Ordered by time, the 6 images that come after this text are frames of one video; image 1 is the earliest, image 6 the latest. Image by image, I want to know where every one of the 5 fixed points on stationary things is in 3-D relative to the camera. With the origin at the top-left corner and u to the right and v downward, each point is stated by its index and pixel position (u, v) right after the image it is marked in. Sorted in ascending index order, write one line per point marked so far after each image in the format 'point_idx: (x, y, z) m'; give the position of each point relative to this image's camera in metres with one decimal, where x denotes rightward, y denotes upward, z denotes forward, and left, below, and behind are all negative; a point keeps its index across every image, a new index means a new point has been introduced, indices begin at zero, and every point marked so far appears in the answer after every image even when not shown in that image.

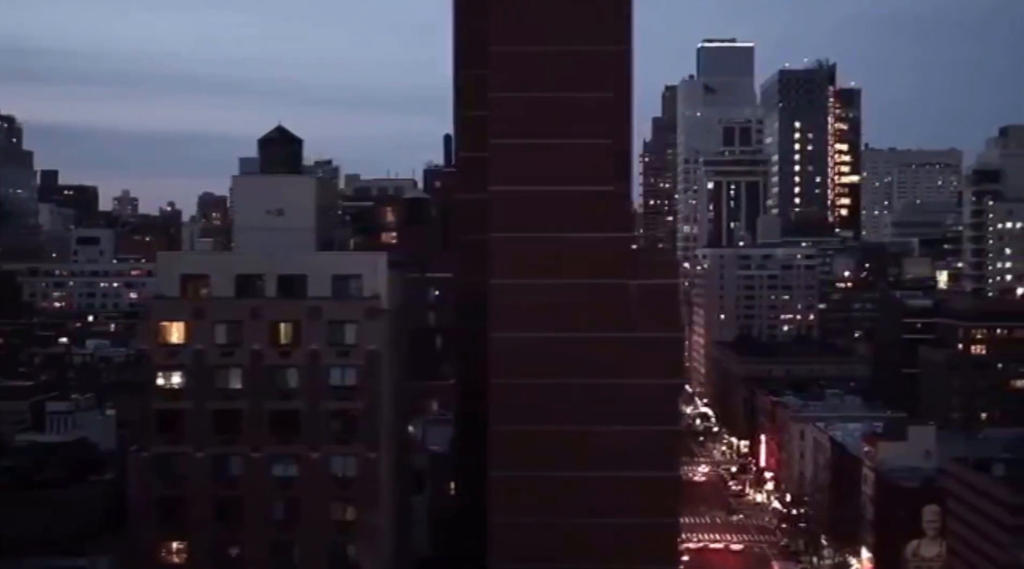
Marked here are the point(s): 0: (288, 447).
0: (-2.5, -1.8, +12.3) m
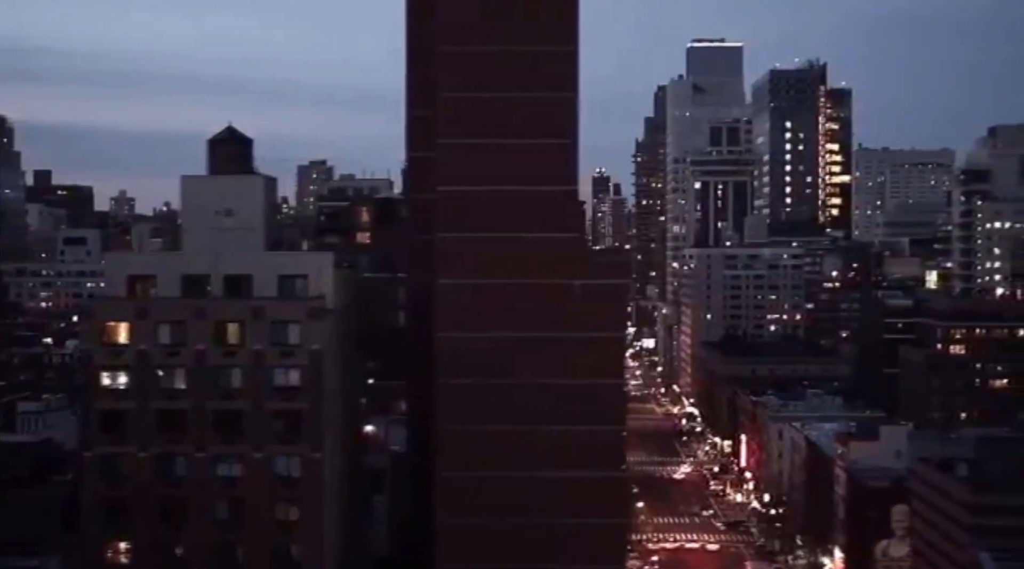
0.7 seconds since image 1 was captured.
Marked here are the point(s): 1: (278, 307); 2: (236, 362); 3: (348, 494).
0: (-3.1, -1.8, +12.3) m
1: (-2.6, -0.3, +12.5) m
2: (-3.1, -0.8, +12.3) m
3: (-2.0, -2.6, +13.7) m
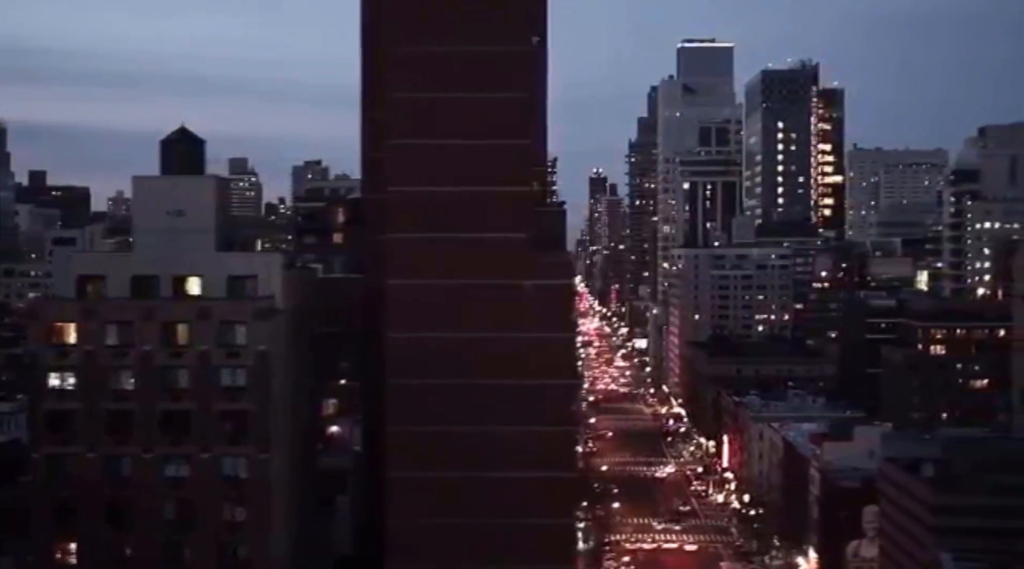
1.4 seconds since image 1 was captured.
0: (-3.7, -1.8, +12.3) m
1: (-3.2, -0.3, +12.5) m
2: (-3.6, -0.9, +12.3) m
3: (-2.6, -2.6, +13.7) m
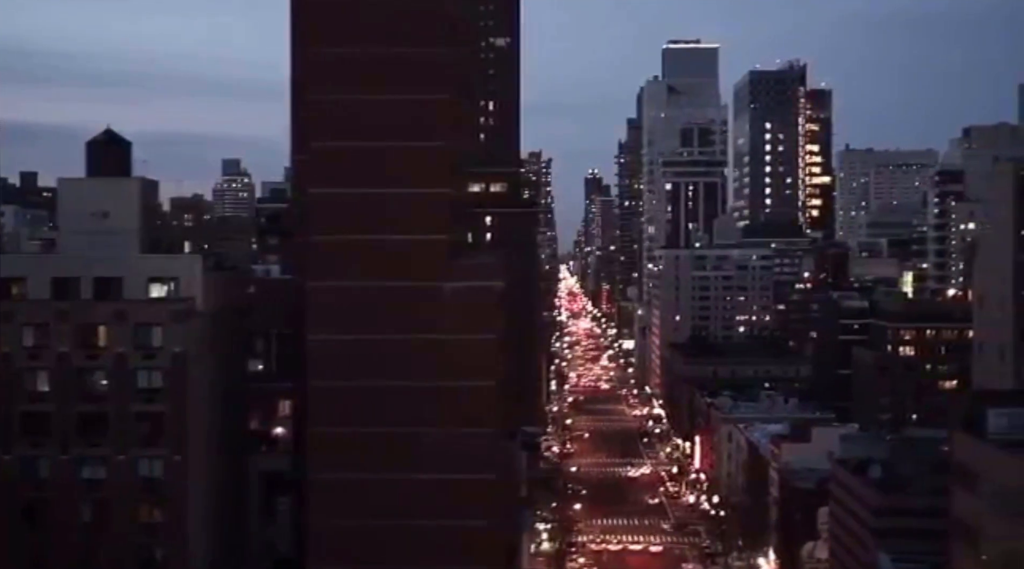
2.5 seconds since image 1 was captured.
0: (-4.6, -1.8, +12.3) m
1: (-4.1, -0.3, +12.5) m
2: (-4.6, -0.9, +12.3) m
3: (-3.5, -2.6, +13.7) m
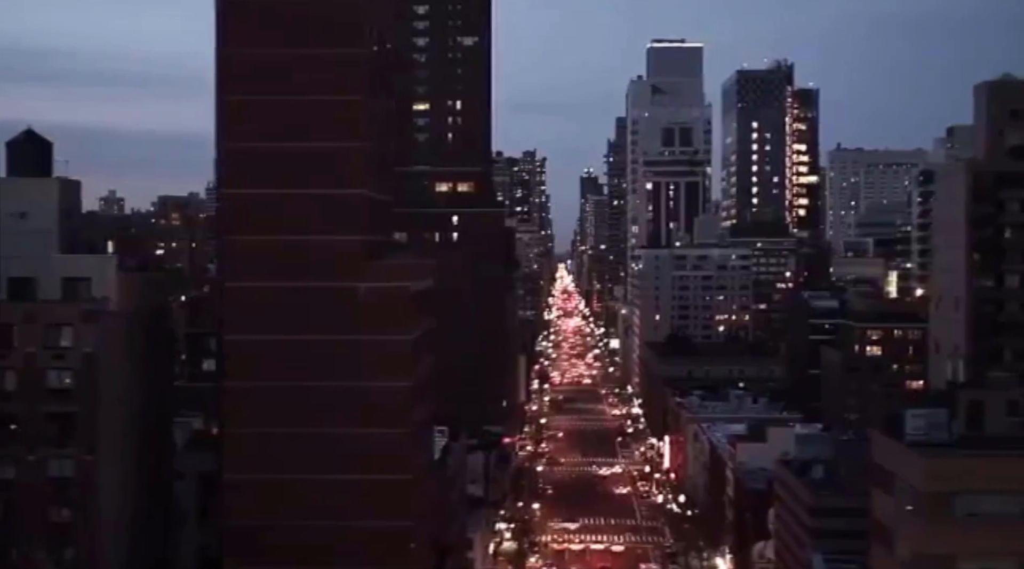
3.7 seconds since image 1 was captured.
0: (-5.6, -1.8, +12.3) m
1: (-5.1, -0.3, +12.5) m
2: (-5.6, -0.9, +12.3) m
3: (-4.5, -2.6, +13.7) m
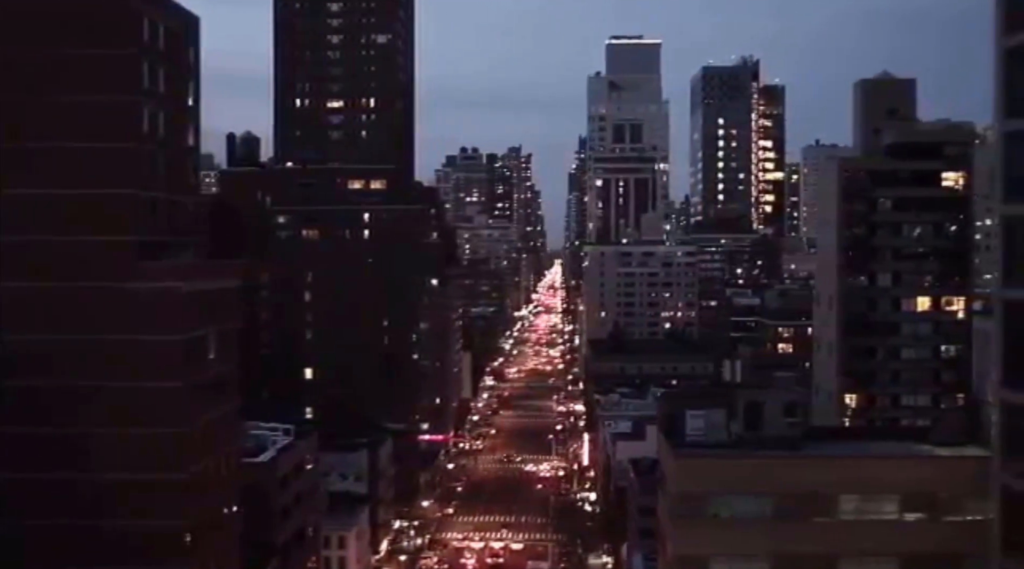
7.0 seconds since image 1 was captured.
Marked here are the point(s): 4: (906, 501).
0: (-8.3, -1.8, +12.3) m
1: (-7.8, -0.3, +12.6) m
2: (-8.2, -0.9, +12.4) m
3: (-7.2, -2.6, +13.8) m
4: (+4.3, -2.3, +12.1) m
